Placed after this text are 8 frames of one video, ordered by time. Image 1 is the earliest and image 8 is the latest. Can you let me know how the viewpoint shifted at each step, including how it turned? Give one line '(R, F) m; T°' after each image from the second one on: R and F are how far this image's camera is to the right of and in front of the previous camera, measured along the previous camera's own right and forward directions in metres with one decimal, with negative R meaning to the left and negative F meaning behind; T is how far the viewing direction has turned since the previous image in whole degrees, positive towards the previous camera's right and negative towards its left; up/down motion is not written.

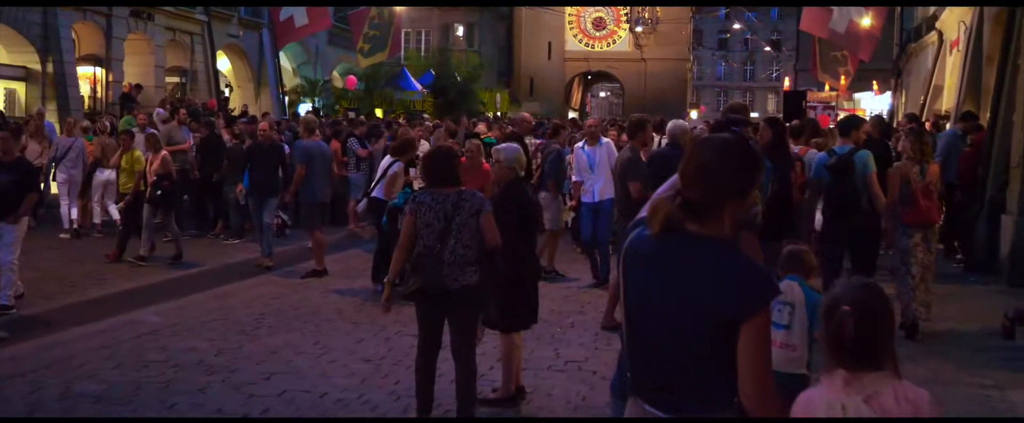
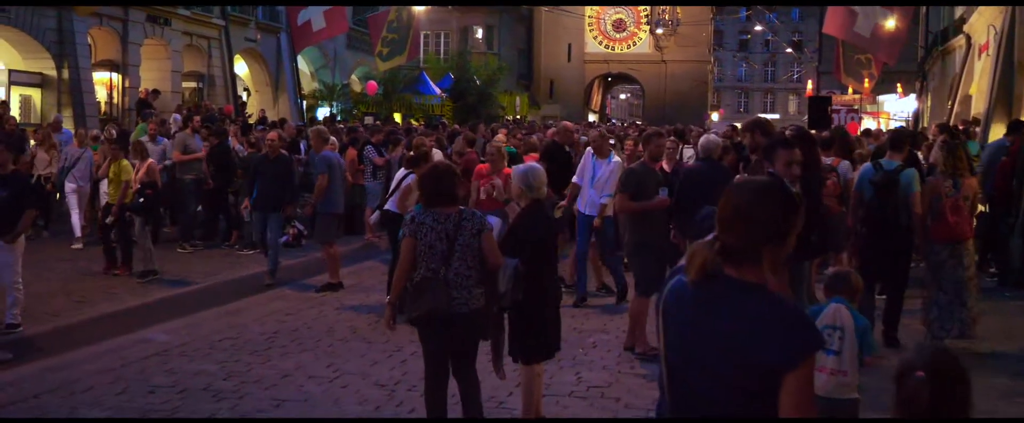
(0.0, +0.3) m; -1°
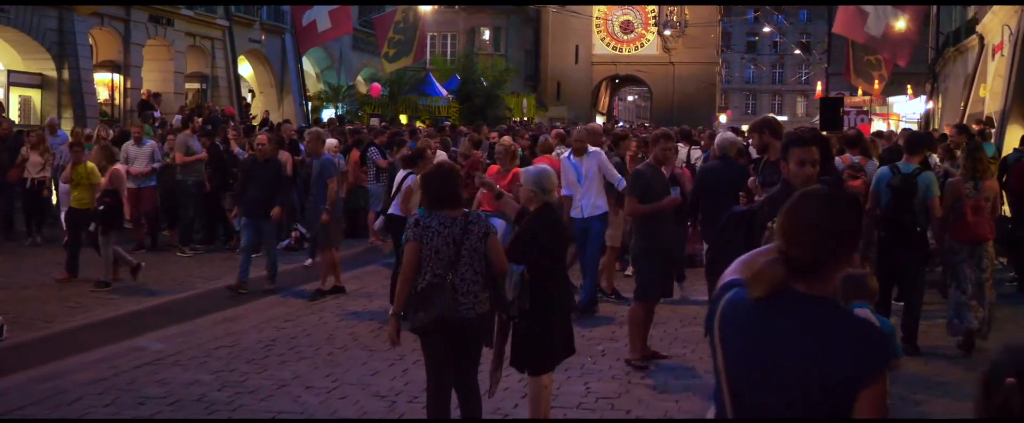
(0.0, +0.3) m; 0°
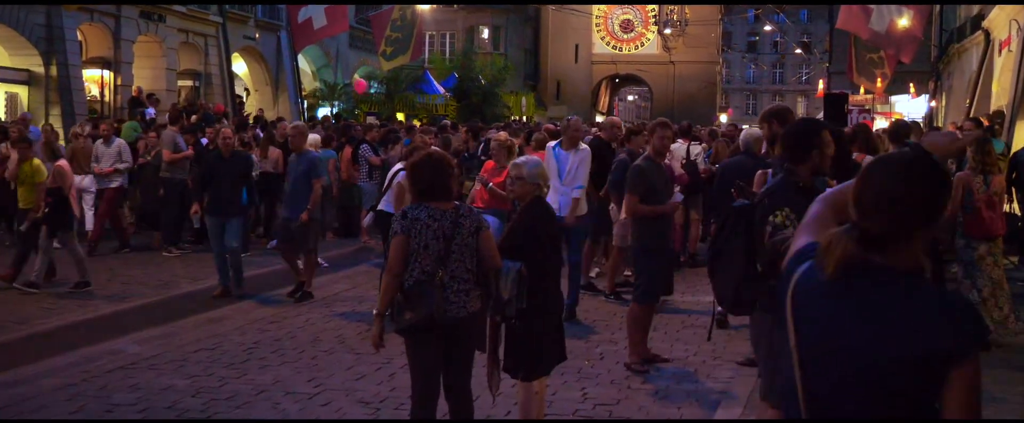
(0.0, +0.4) m; 0°
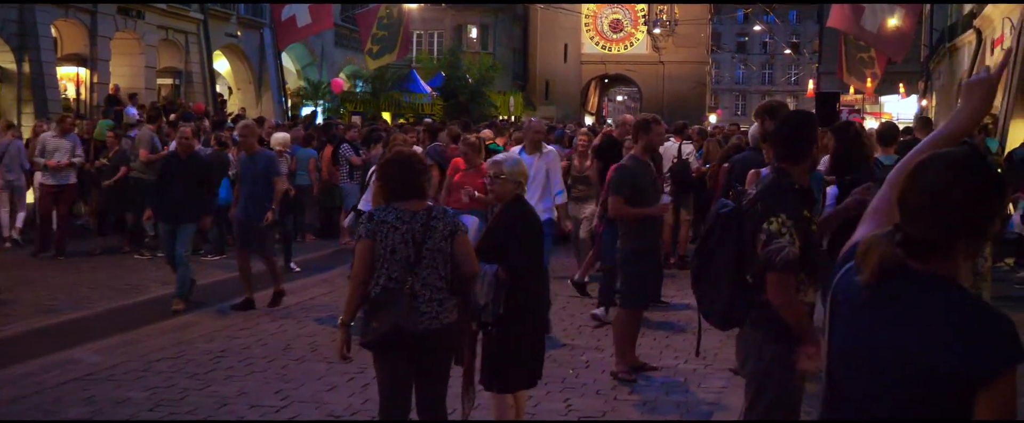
(0.0, +0.4) m; 0°
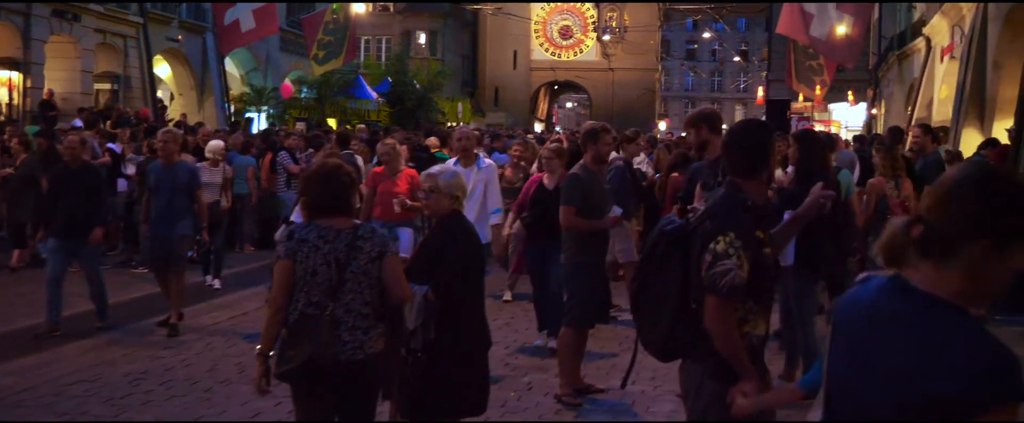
(+0.1, +0.4) m; +2°
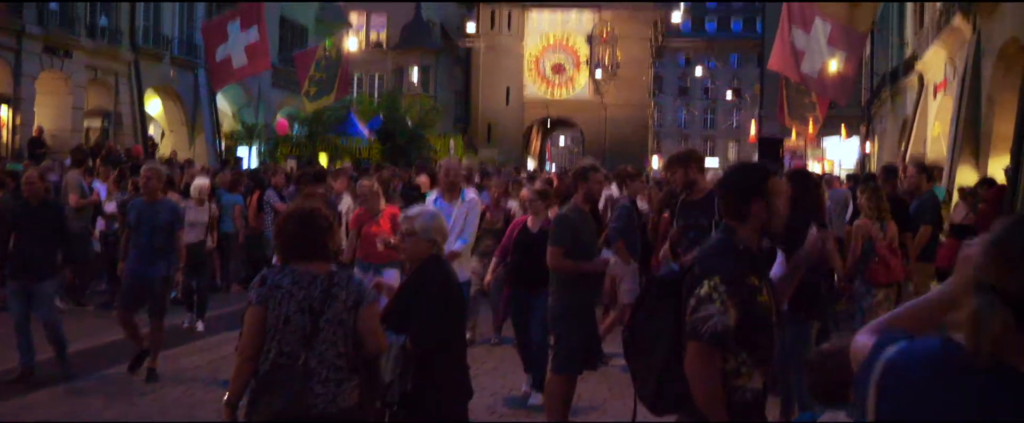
(0.0, +0.1) m; 0°
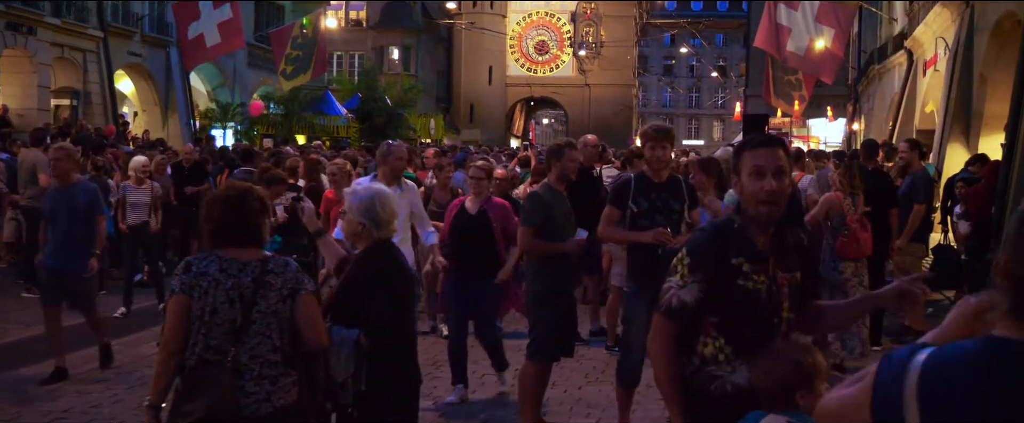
(+0.1, +0.5) m; +1°
